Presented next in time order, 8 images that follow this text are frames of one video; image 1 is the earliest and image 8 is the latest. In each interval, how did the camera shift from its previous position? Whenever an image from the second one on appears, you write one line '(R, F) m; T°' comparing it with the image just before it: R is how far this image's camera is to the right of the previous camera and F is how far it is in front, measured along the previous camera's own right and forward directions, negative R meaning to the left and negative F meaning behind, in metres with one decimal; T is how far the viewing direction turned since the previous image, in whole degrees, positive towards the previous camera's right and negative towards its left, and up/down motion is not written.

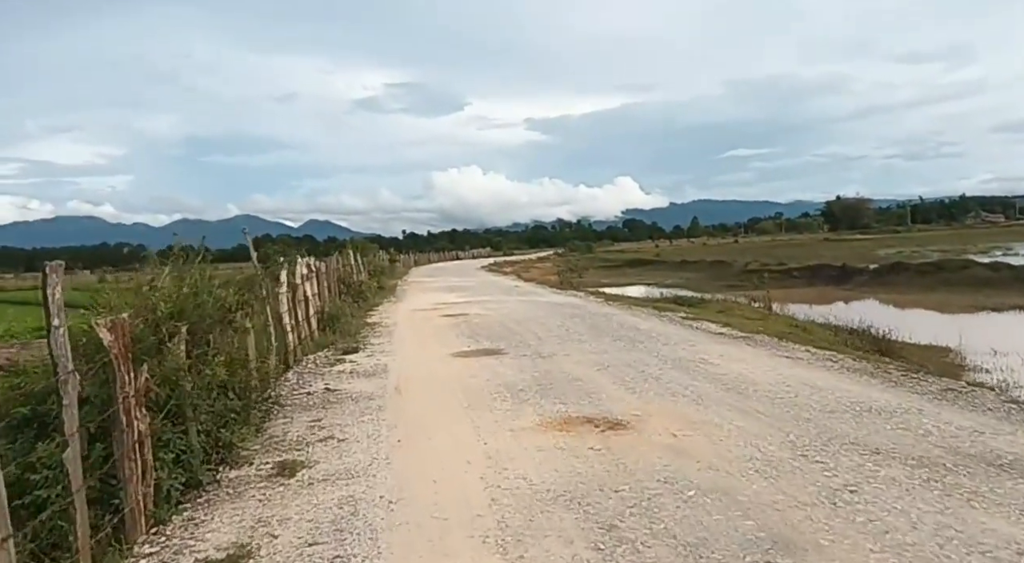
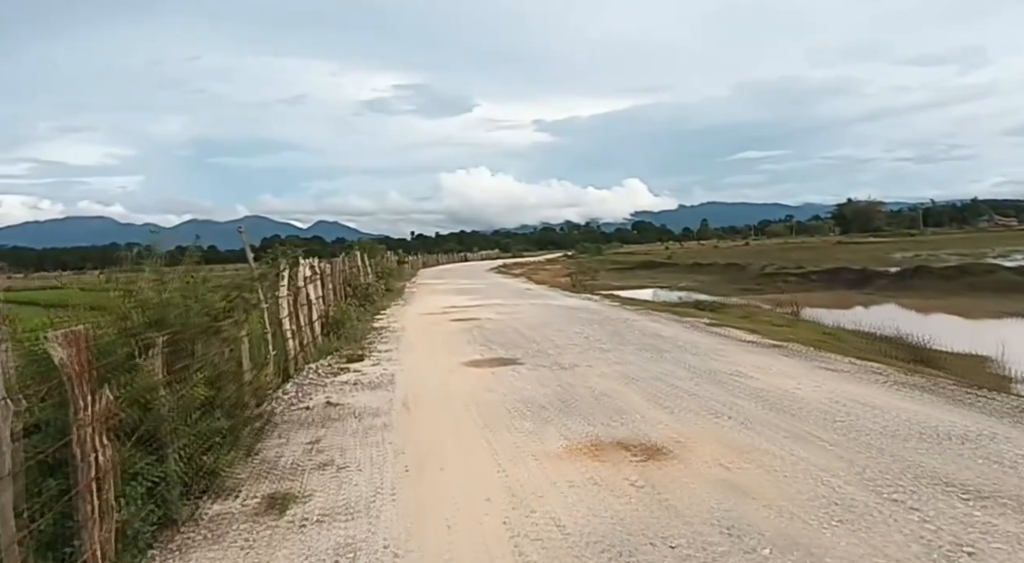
(-0.1, +0.9) m; -1°
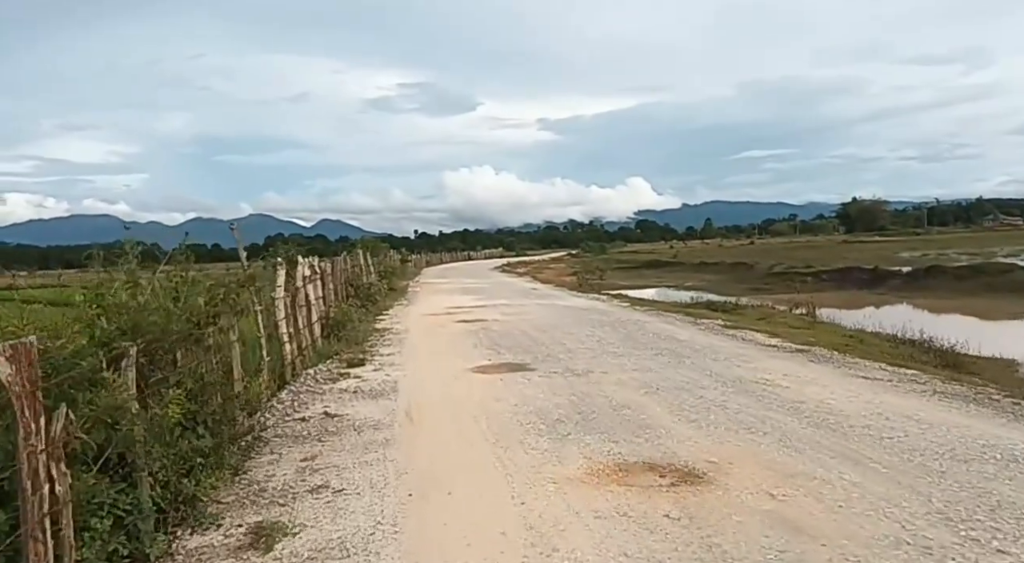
(-0.1, +0.7) m; 0°
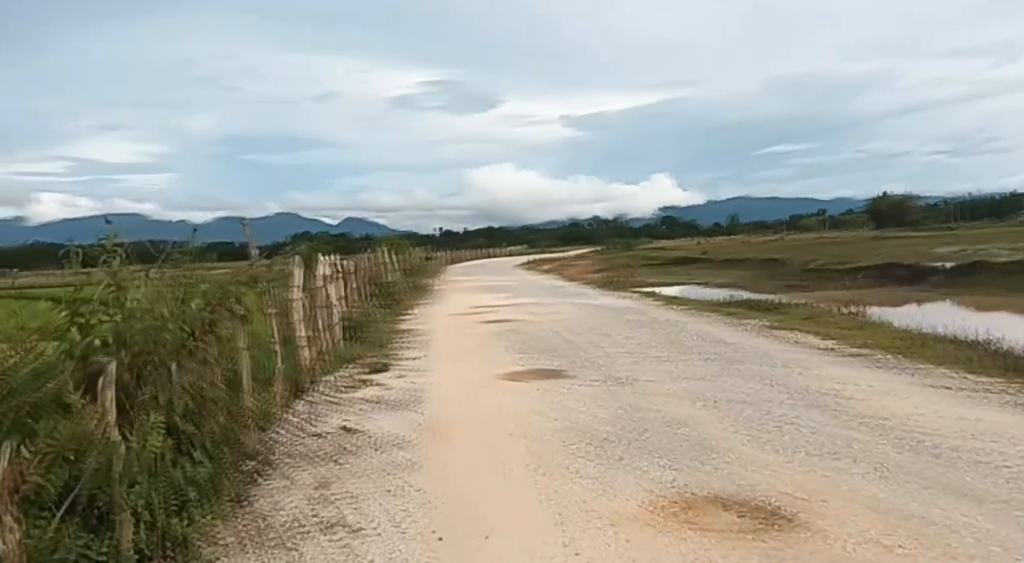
(-0.2, +0.9) m; -2°
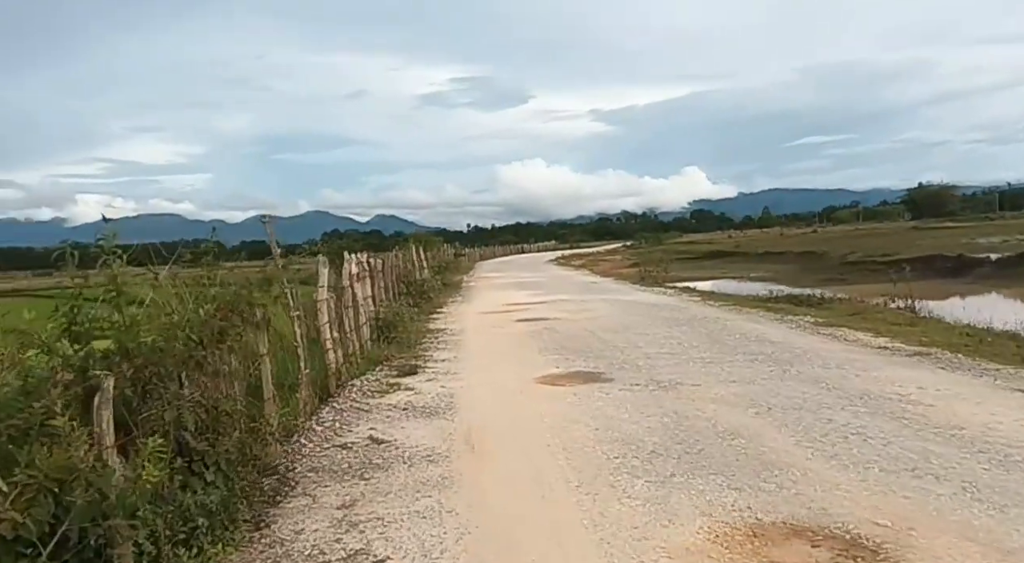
(-0.1, +0.6) m; -2°
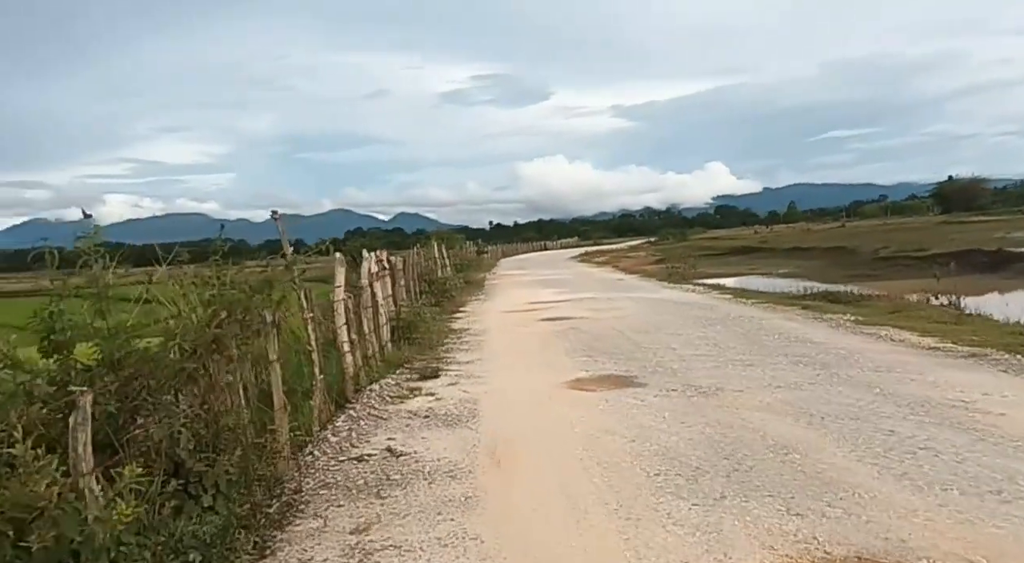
(-0.1, +0.6) m; -2°
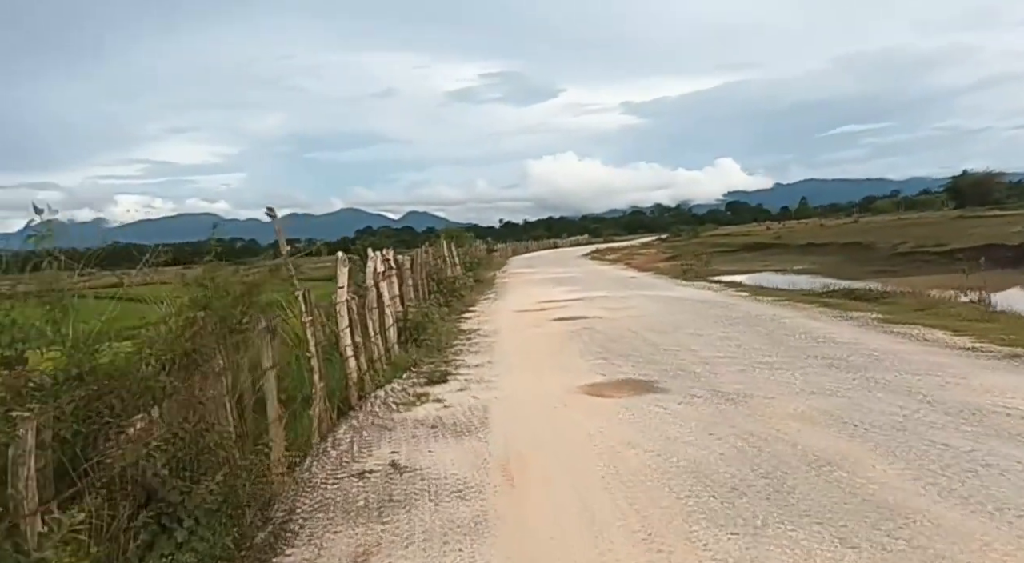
(0.0, +0.5) m; -1°
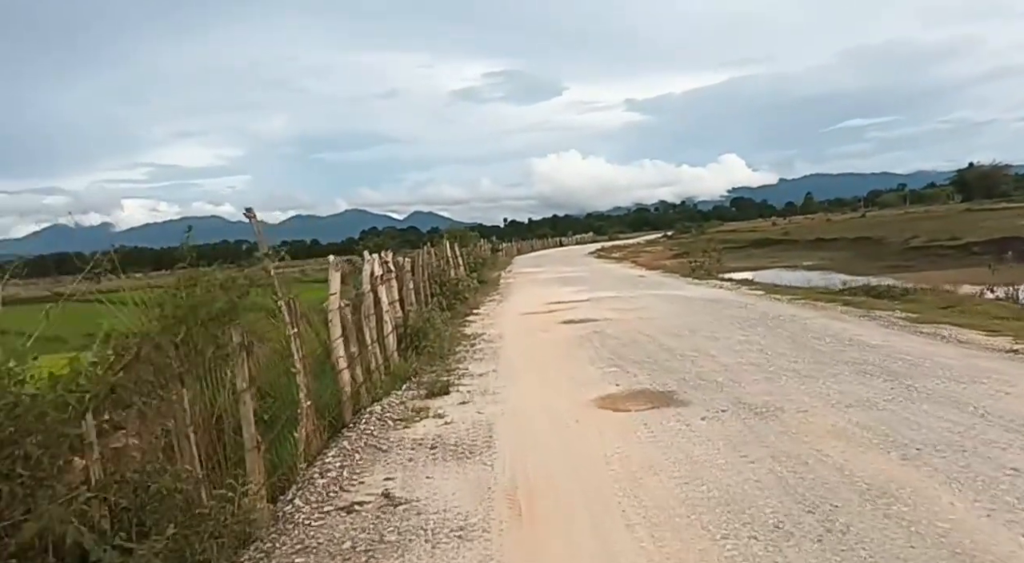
(0.0, +0.7) m; 0°
